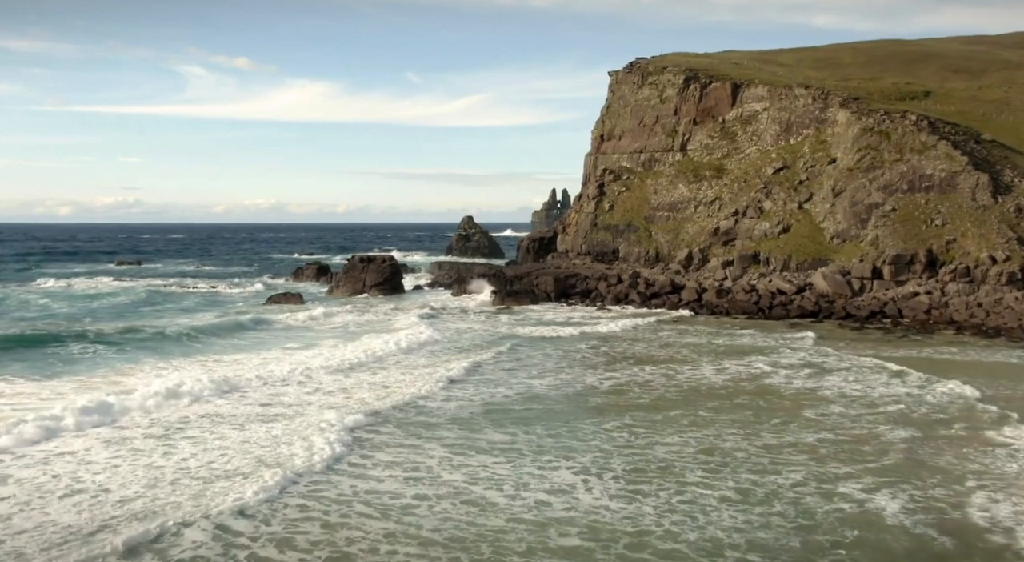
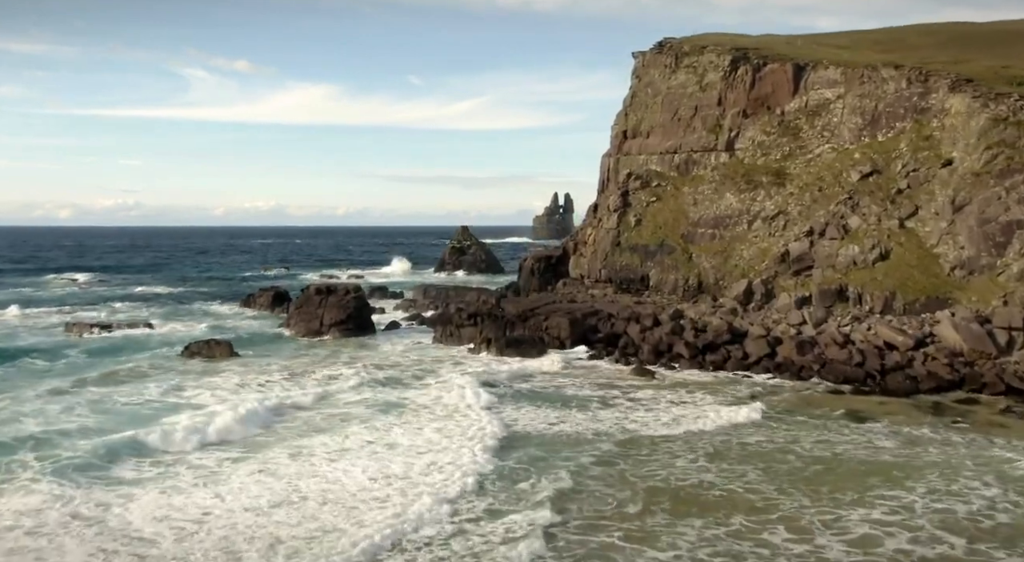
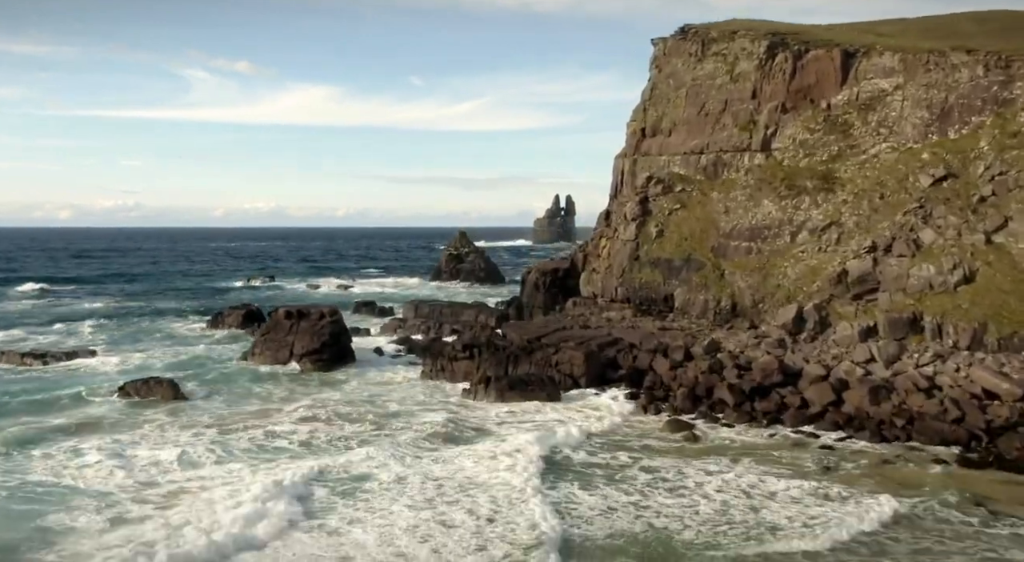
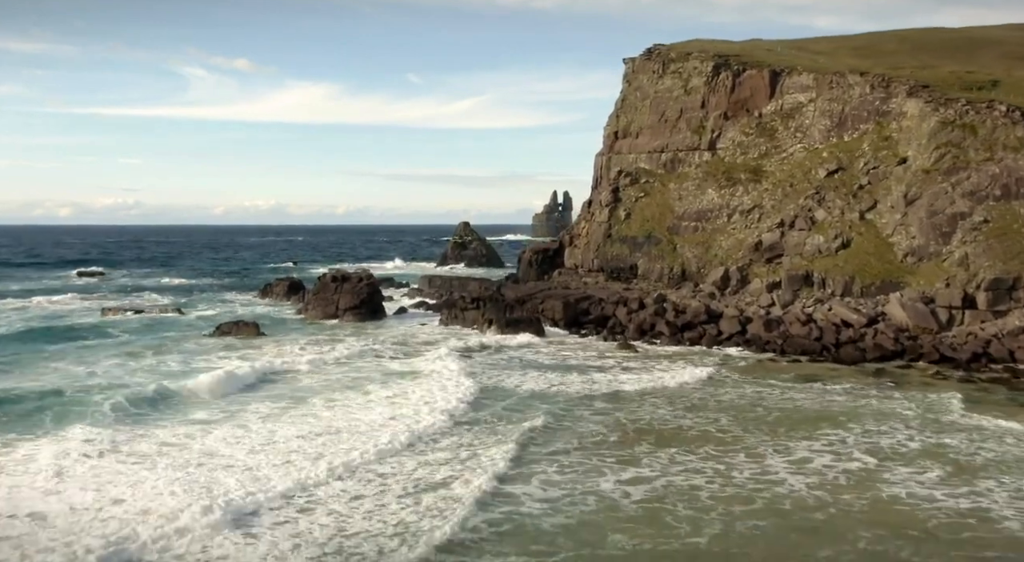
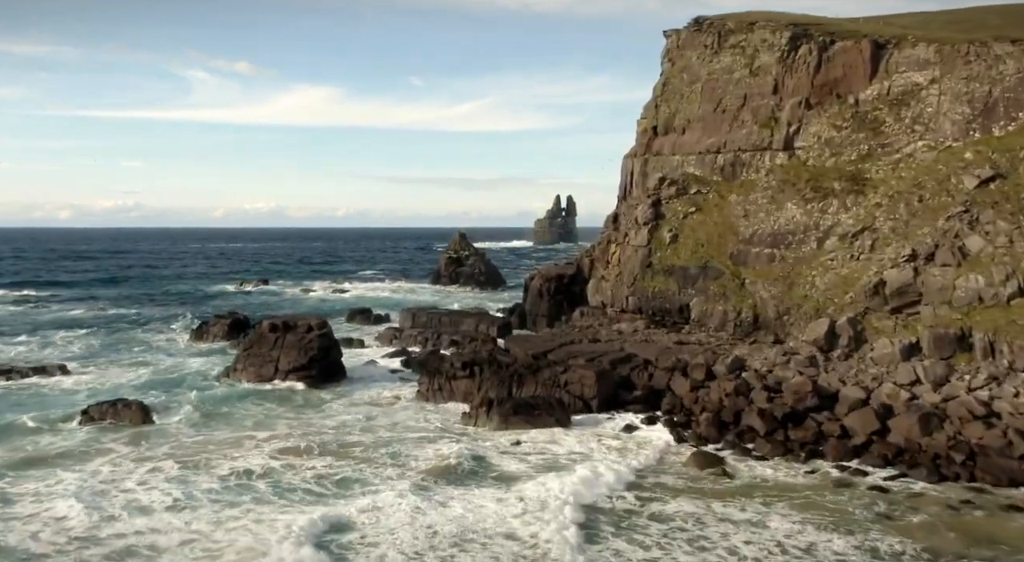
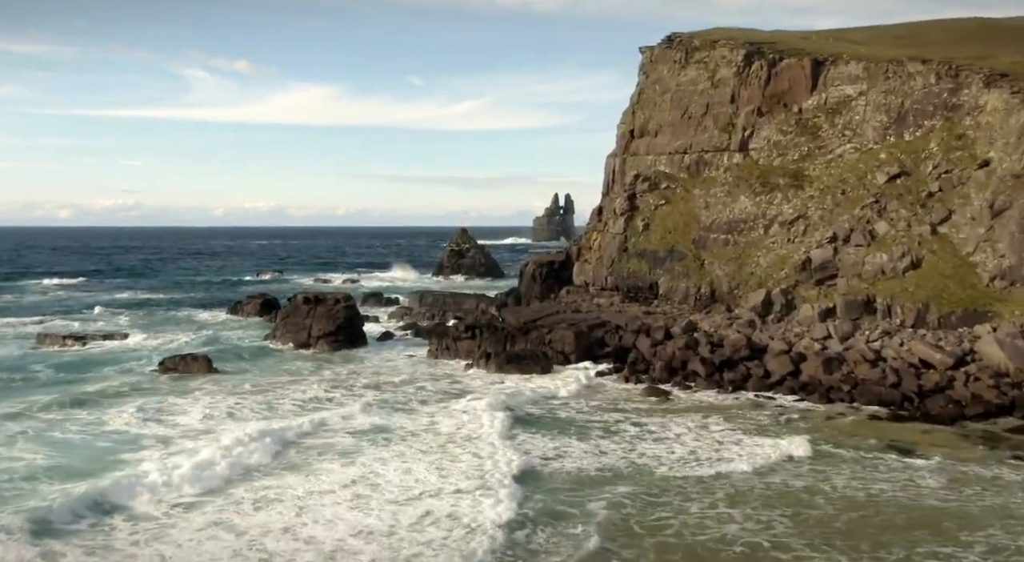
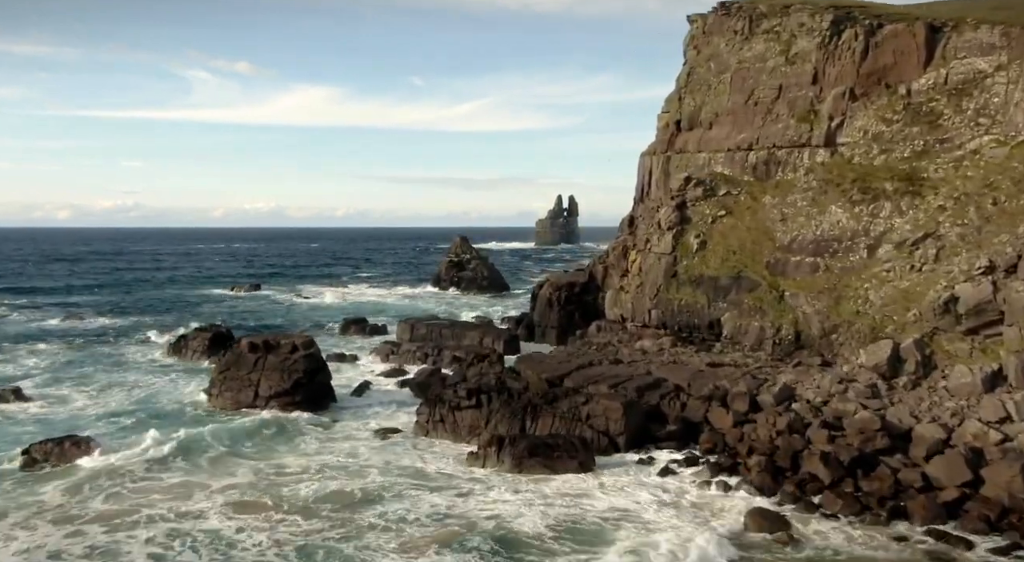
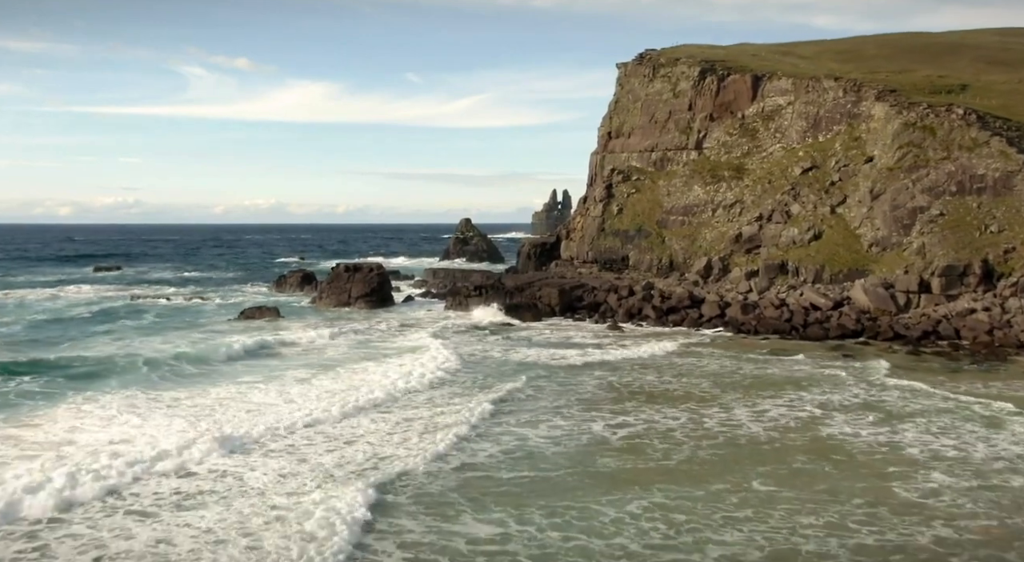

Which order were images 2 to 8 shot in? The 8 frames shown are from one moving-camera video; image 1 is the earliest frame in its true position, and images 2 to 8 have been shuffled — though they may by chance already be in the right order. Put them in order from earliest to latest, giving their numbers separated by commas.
8, 4, 2, 6, 3, 5, 7
